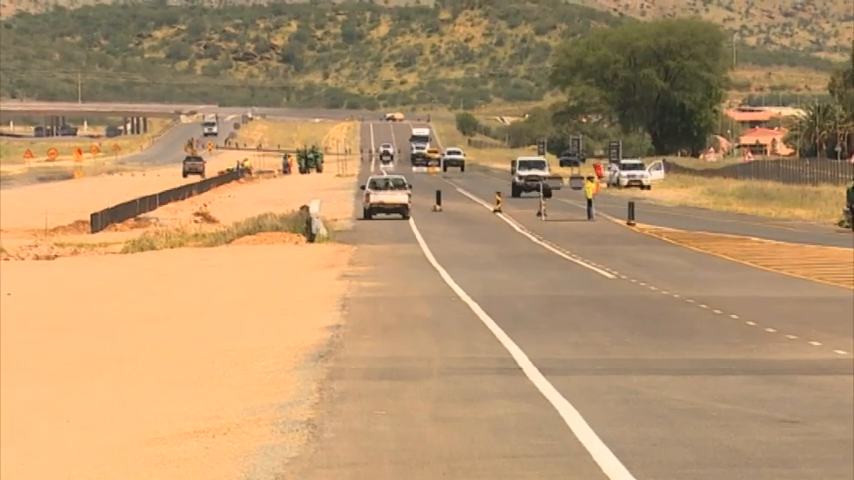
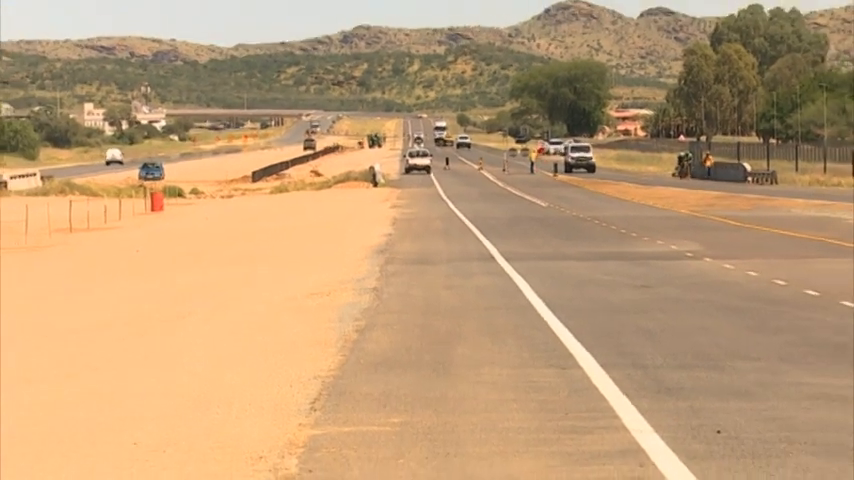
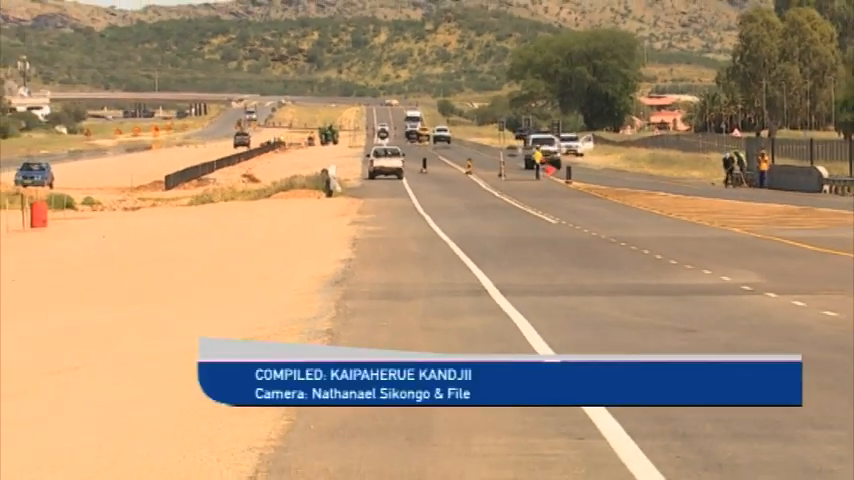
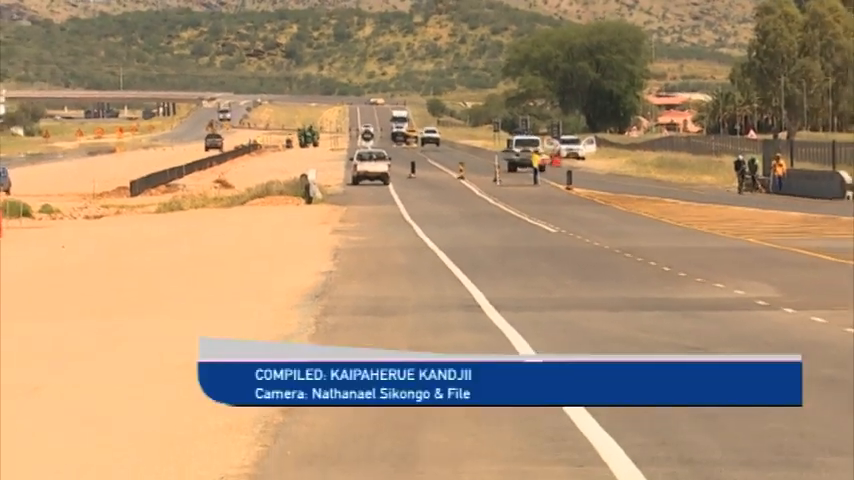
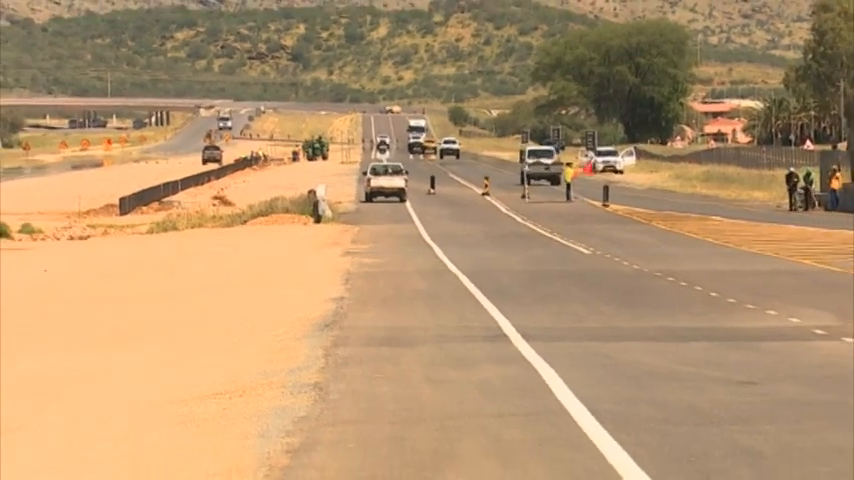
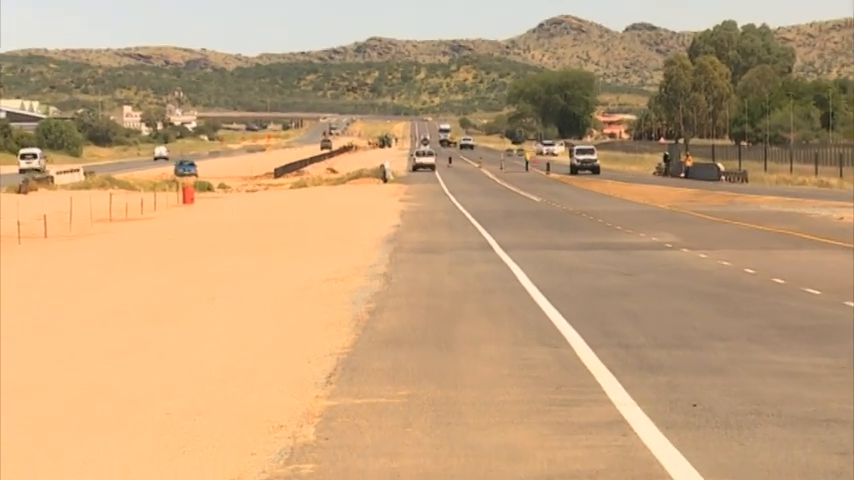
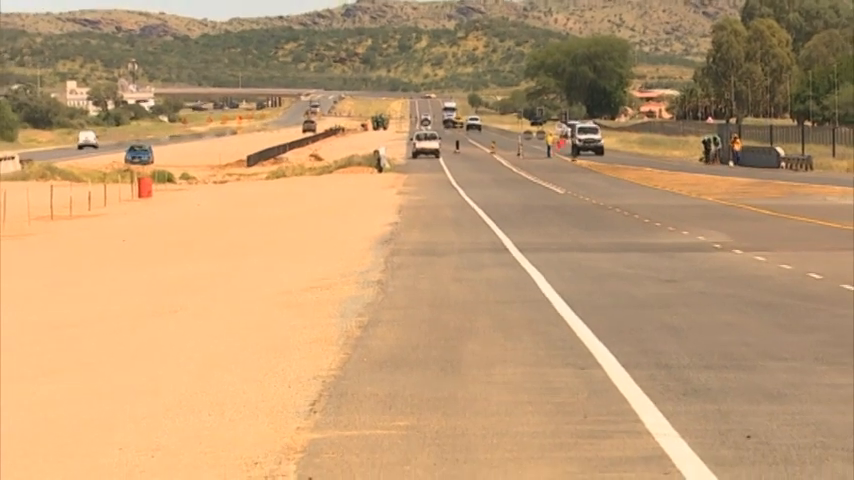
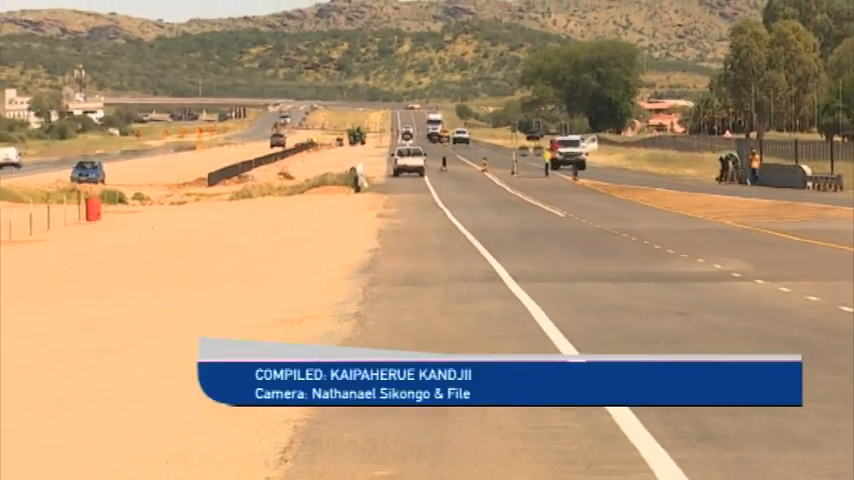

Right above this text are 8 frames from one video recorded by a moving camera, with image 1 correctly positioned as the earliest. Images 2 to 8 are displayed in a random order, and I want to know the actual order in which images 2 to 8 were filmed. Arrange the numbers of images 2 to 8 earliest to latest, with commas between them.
5, 4, 3, 8, 7, 2, 6
